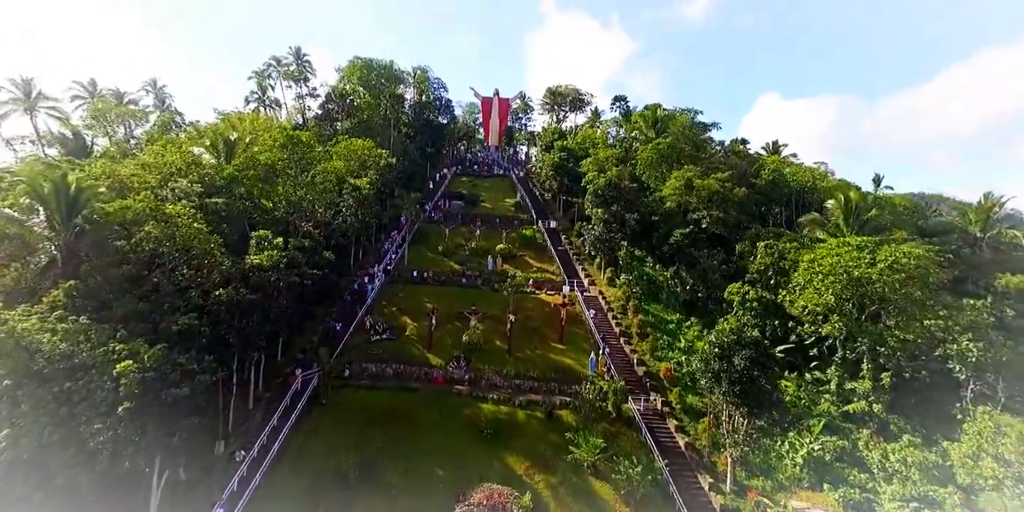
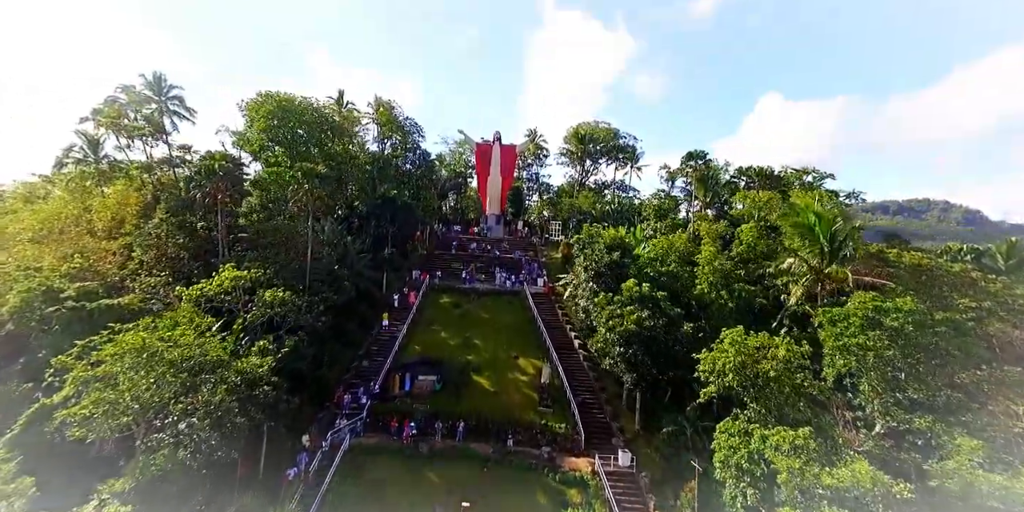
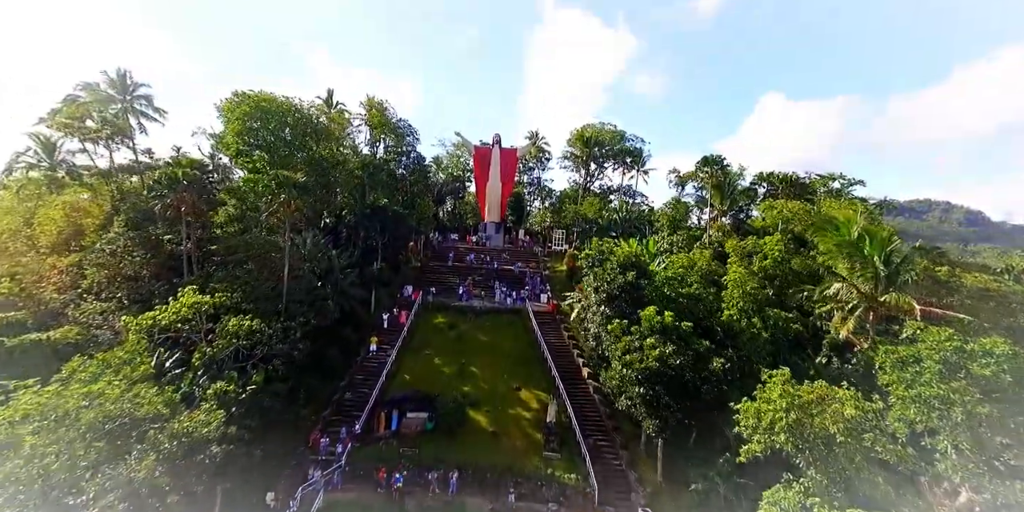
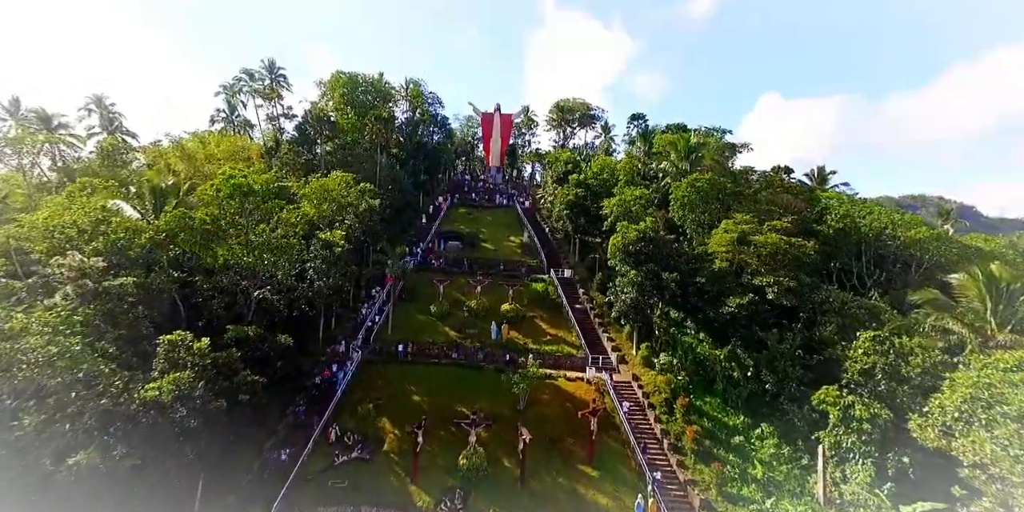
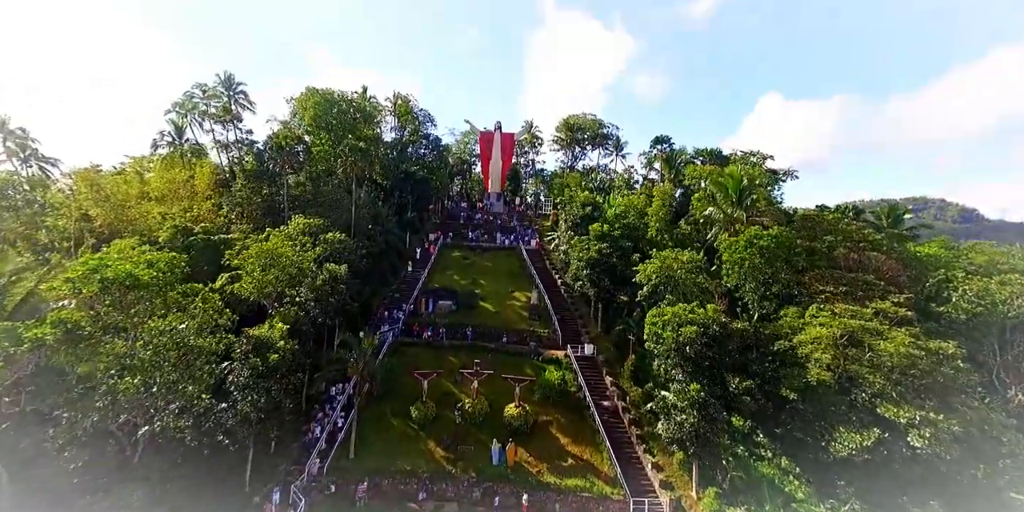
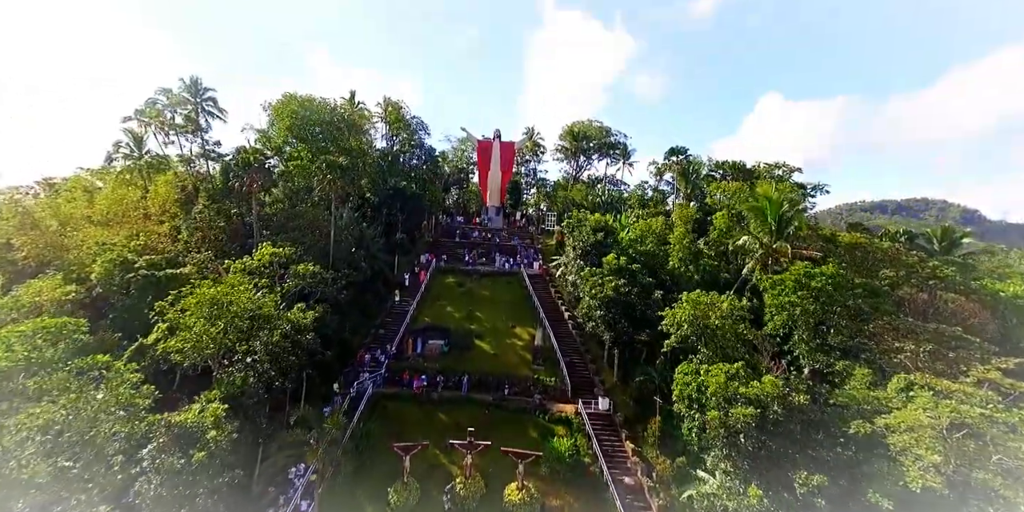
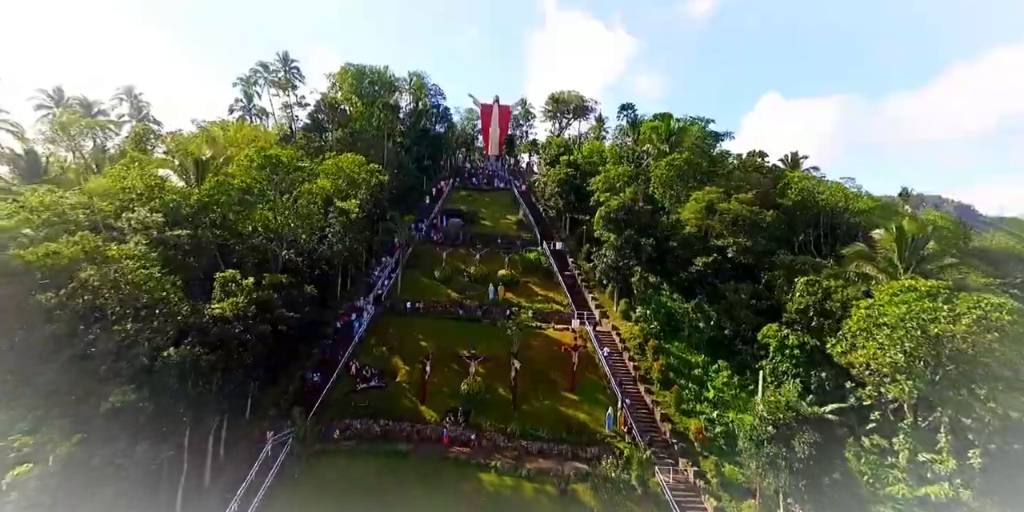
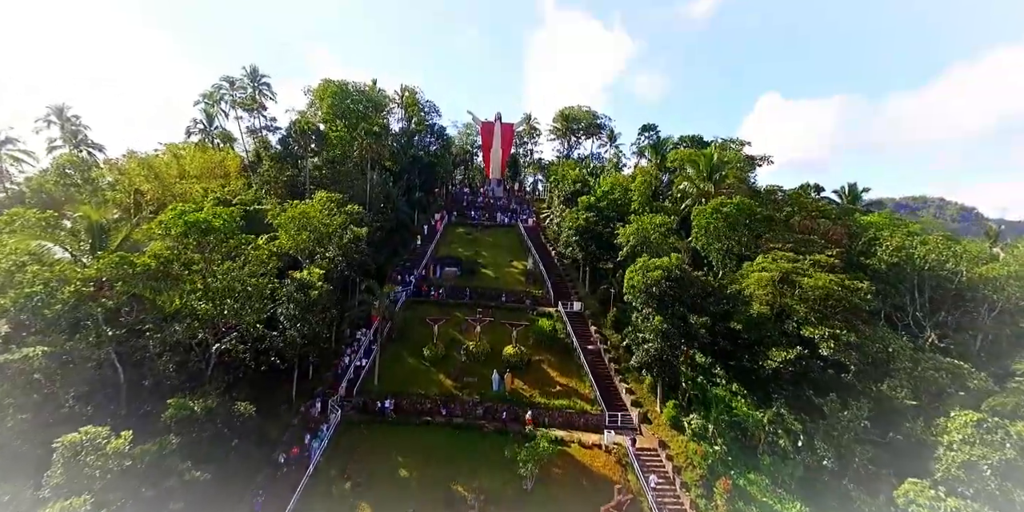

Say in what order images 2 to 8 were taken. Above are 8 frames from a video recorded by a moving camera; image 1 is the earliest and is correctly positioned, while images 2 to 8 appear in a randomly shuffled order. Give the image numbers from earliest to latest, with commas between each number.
7, 4, 8, 5, 6, 2, 3
